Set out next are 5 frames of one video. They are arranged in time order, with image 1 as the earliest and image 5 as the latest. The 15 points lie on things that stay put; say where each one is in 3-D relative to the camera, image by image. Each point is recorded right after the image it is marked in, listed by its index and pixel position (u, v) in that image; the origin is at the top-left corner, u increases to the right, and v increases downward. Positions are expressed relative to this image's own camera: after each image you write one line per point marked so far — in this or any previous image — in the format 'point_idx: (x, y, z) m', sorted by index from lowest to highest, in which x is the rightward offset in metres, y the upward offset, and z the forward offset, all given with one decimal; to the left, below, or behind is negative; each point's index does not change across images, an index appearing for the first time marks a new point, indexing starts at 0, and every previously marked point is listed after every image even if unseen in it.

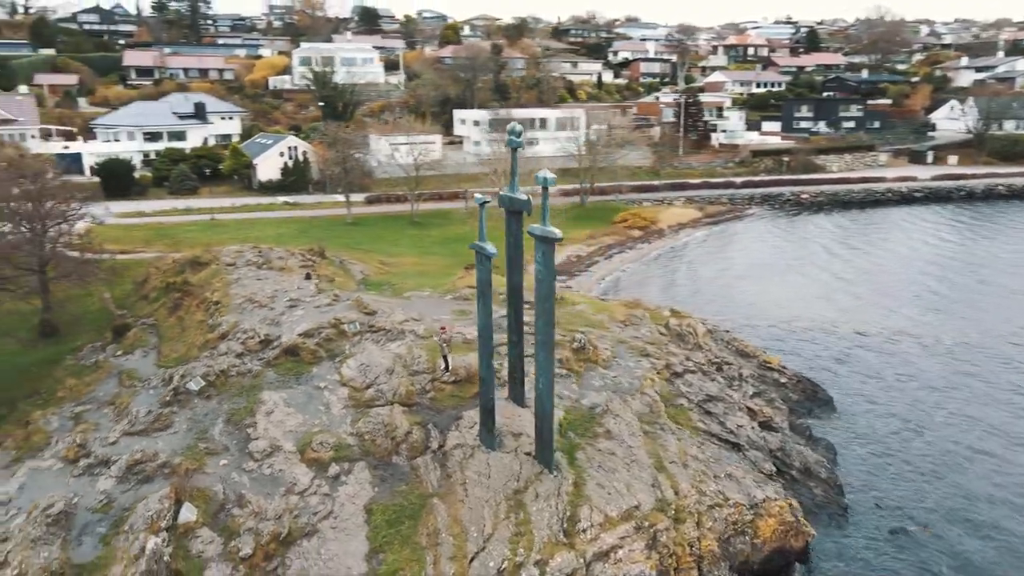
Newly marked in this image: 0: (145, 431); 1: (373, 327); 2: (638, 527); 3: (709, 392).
0: (-6.9, -2.7, +13.7) m
1: (-3.4, -0.9, +17.8) m
2: (+1.9, -3.6, +11.0) m
3: (+4.6, -2.4, +17.2) m
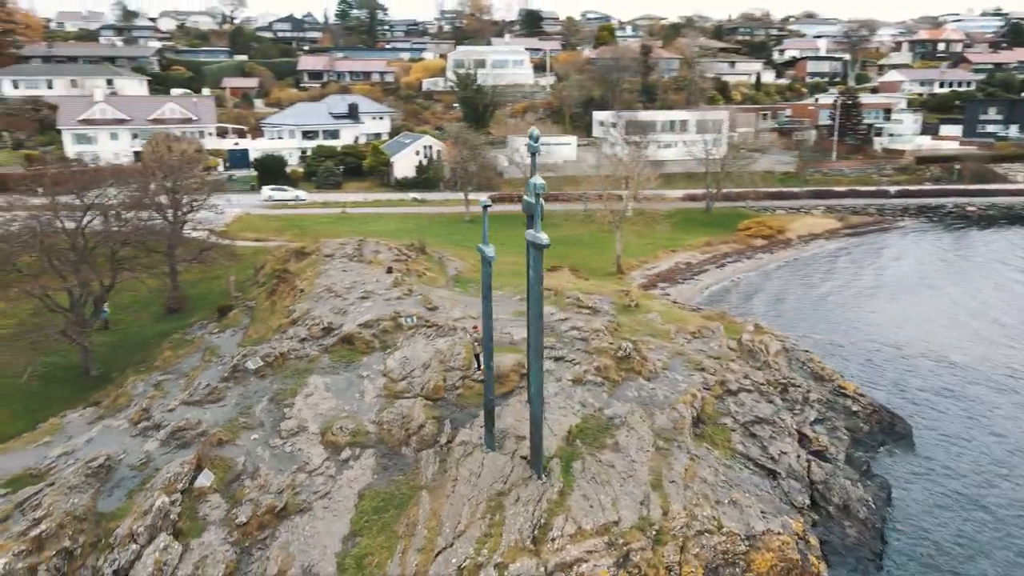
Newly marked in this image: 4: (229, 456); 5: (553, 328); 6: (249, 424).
0: (-6.5, -2.4, +15.2) m
1: (-2.2, -0.9, +18.5) m
2: (+1.4, -3.7, +10.7) m
3: (+5.5, -2.8, +16.2) m
4: (-5.1, -3.0, +13.2) m
5: (+1.0, -1.0, +18.2) m
6: (-5.2, -2.7, +14.4) m
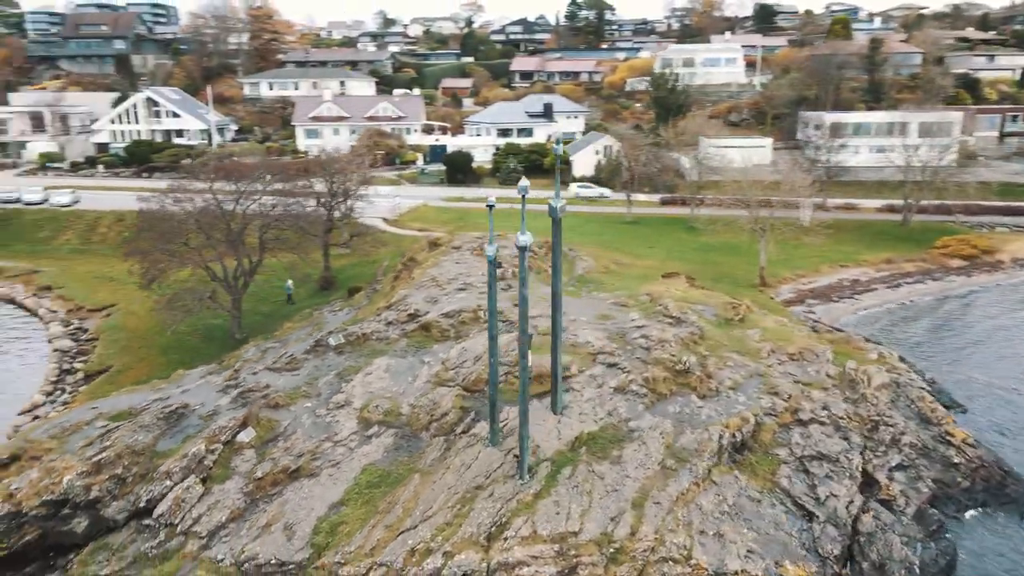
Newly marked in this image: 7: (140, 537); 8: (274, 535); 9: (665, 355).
0: (-5.5, -1.9, +17.2) m
1: (-0.2, -0.7, +19.0) m
2: (+0.7, -3.8, +10.5) m
3: (+6.2, -3.2, +14.6) m
4: (-4.7, -2.6, +14.8) m
5: (+2.7, -1.1, +17.8) m
6: (-4.4, -2.3, +16.0) m
7: (-6.2, -4.1, +12.2) m
8: (-3.8, -3.9, +11.6) m
9: (+3.5, -1.5, +16.5) m
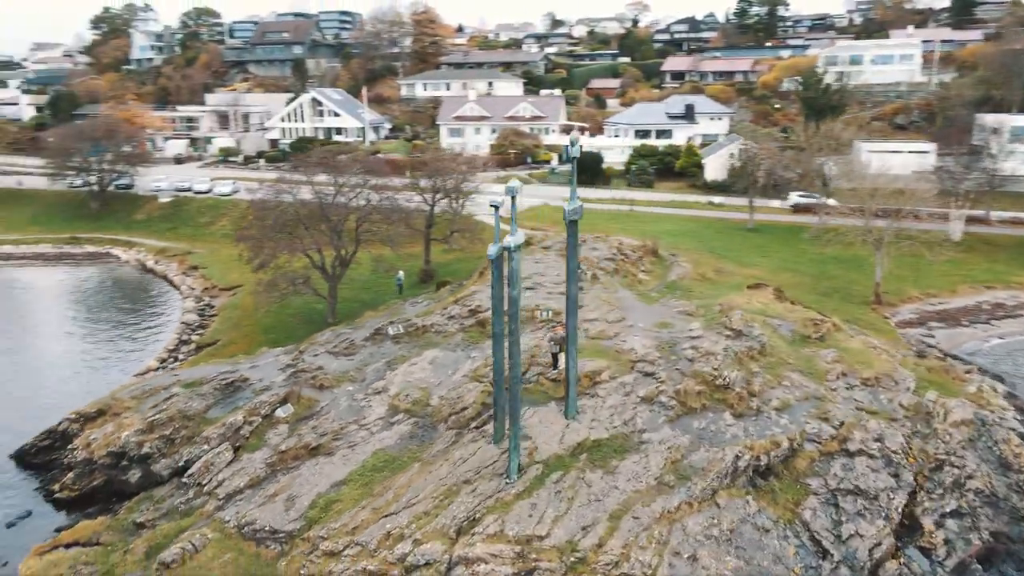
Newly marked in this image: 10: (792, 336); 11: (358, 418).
0: (-4.4, -1.7, +18.3) m
1: (+1.2, -0.8, +18.9) m
2: (+0.1, -3.8, +10.5) m
3: (+6.4, -3.6, +13.3) m
4: (-4.2, -2.4, +15.8) m
5: (+3.7, -1.3, +17.2) m
6: (-3.6, -2.1, +17.0) m
7: (-6.2, -3.8, +13.6) m
8: (-4.0, -3.7, +12.5) m
9: (+4.2, -1.7, +15.8) m
10: (+7.3, -1.3, +19.0) m
11: (-3.2, -2.7, +15.1) m
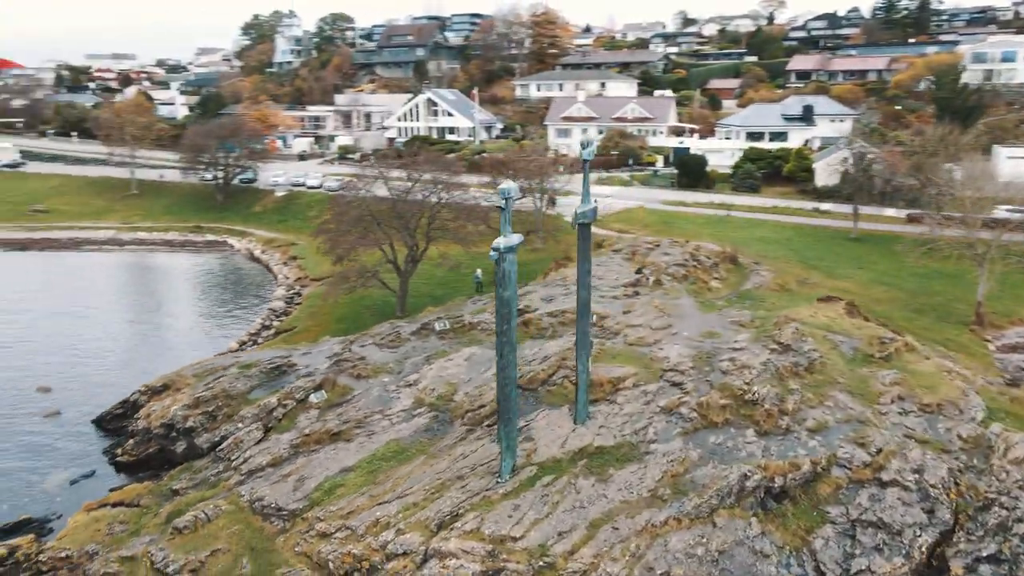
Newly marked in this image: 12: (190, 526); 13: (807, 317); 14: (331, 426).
0: (-3.4, -1.5, +19.0) m
1: (+2.3, -0.9, +18.7) m
2: (-0.3, -3.8, +10.6) m
3: (+6.4, -3.8, +12.3) m
4: (-3.6, -2.2, +16.5) m
5: (+4.5, -1.5, +16.5) m
6: (-2.9, -1.9, +17.5) m
7: (-6.1, -3.5, +14.6) m
8: (-4.1, -3.5, +13.2) m
9: (+4.7, -1.9, +15.1) m
10: (+8.2, -1.6, +17.8) m
11: (-2.7, -2.6, +15.6) m
12: (-5.5, -4.1, +12.5) m
13: (+8.0, -0.8, +19.9) m
14: (-3.7, -2.8, +15.0) m
